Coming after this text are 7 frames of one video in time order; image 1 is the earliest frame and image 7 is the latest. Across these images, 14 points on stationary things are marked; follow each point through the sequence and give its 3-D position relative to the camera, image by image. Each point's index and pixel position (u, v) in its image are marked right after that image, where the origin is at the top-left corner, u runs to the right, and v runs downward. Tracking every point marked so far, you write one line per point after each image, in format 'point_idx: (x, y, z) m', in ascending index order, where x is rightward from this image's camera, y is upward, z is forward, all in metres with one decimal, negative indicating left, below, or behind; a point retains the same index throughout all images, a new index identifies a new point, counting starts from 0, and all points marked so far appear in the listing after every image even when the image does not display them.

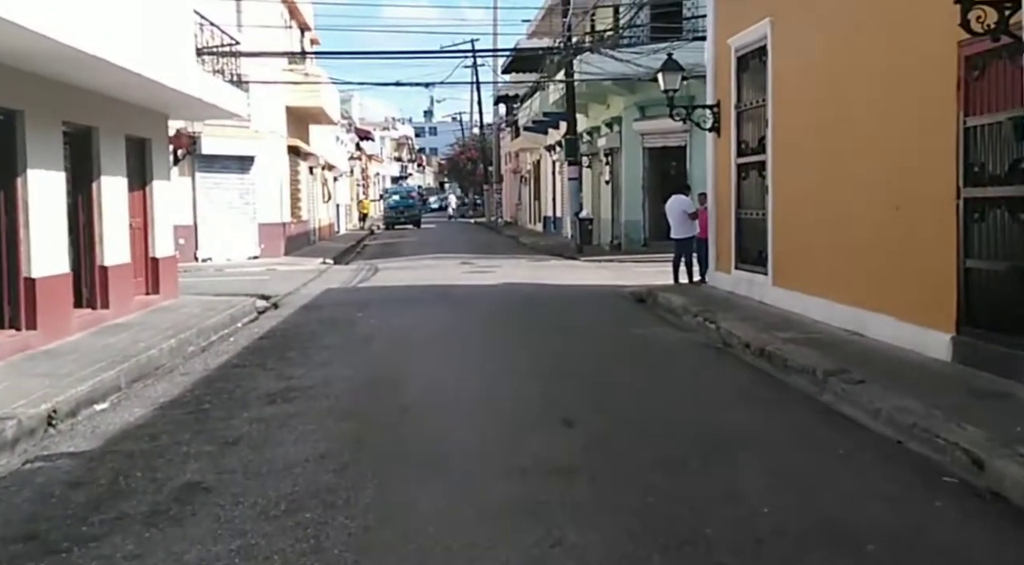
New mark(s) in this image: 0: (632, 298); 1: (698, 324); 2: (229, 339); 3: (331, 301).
0: (+2.0, -0.3, +19.0) m
1: (+2.4, -0.6, +14.8) m
2: (-3.4, -0.7, +14.1) m
3: (-2.8, -0.3, +18.0) m
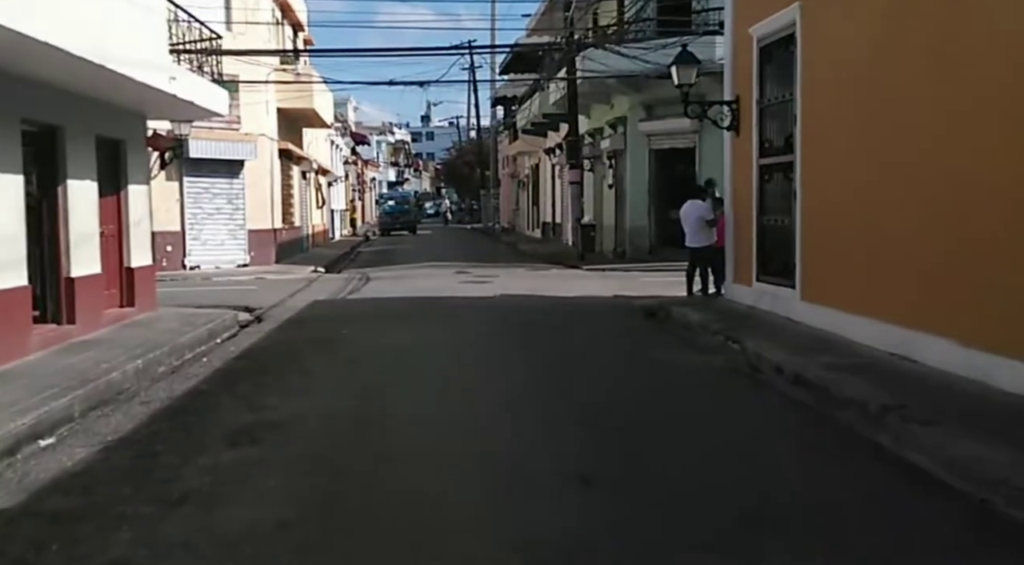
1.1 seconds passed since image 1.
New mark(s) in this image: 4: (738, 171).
0: (+2.0, -0.5, +17.7) m
1: (+2.4, -0.7, +13.5) m
2: (-3.4, -0.8, +12.8) m
3: (-2.8, -0.5, +16.7) m
4: (+3.4, +1.6, +17.2) m
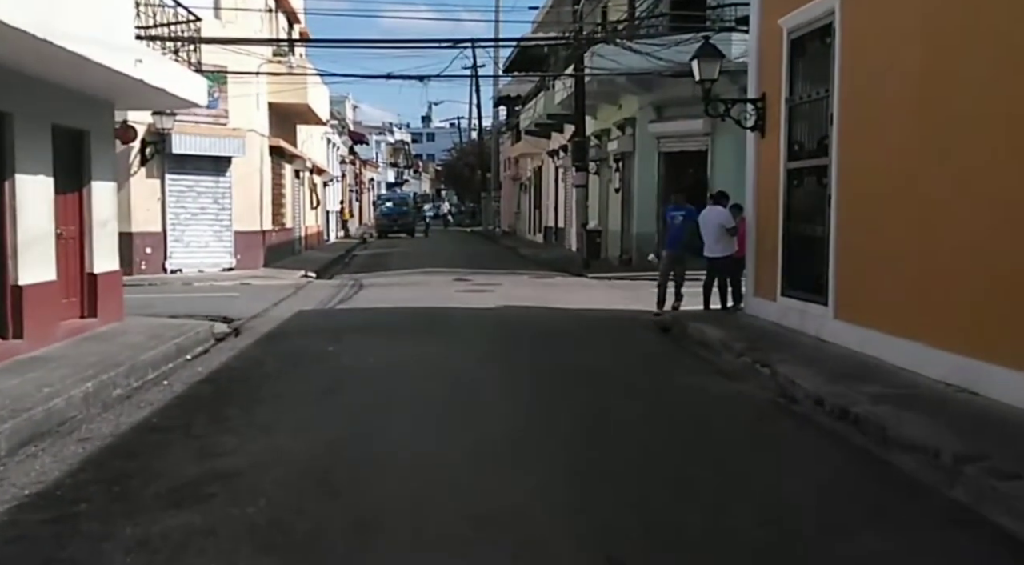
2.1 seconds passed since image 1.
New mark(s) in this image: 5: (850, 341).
0: (+2.1, -0.6, +16.3) m
1: (+2.4, -0.9, +12.0) m
2: (-3.4, -1.0, +11.3) m
3: (-2.8, -0.6, +15.3) m
4: (+3.4, +1.5, +15.7) m
5: (+3.7, -0.7, +12.6) m
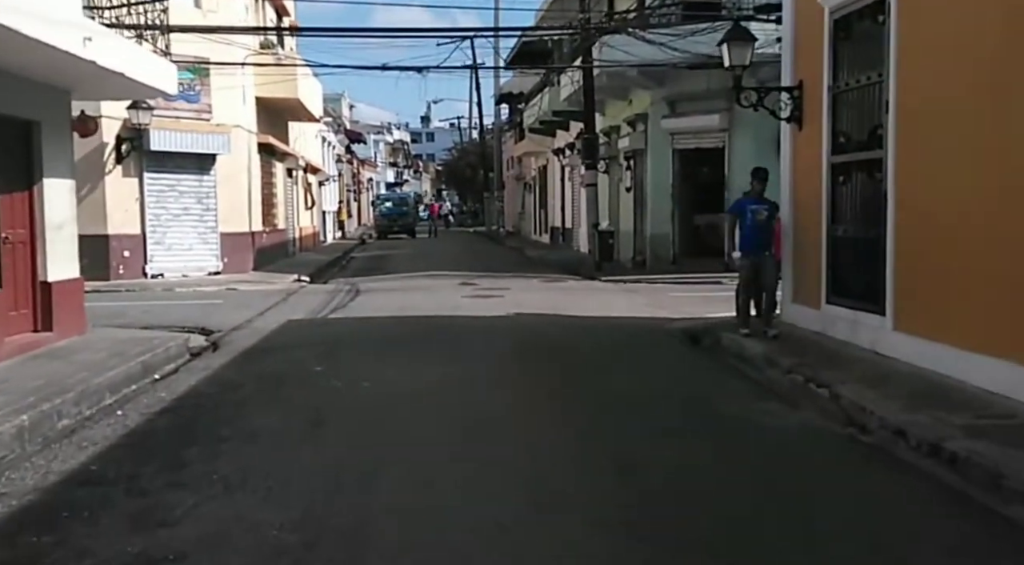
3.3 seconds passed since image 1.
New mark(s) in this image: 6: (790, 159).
0: (+2.2, -0.7, +14.6) m
1: (+2.6, -1.0, +10.3) m
2: (-3.2, -1.0, +9.6) m
3: (-2.6, -0.7, +13.6) m
4: (+3.5, +1.4, +14.1) m
5: (+3.9, -0.7, +10.9) m
6: (+3.5, +1.6, +14.3) m
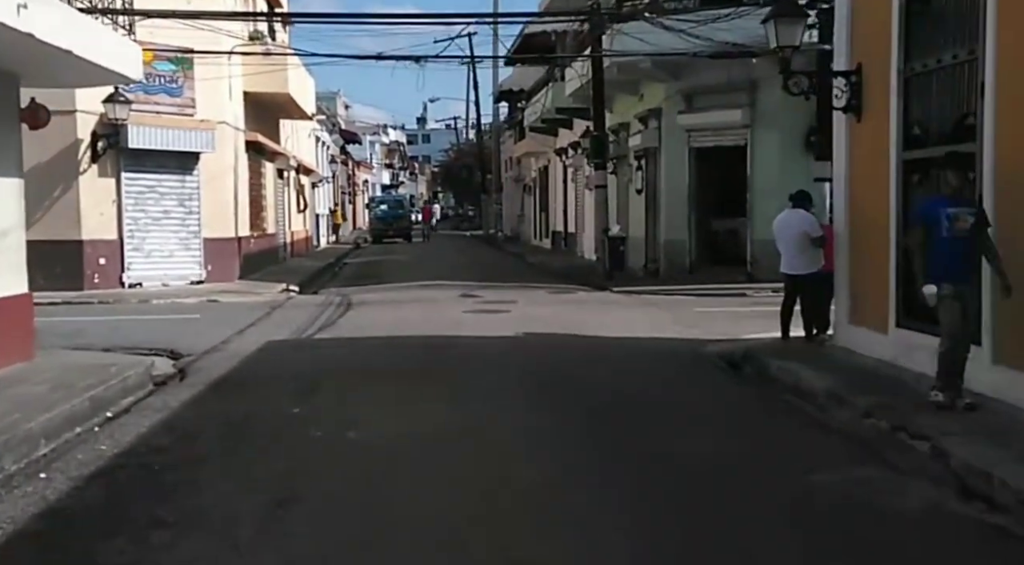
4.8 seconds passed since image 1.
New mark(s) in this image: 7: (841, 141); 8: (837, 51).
0: (+2.4, -0.9, +12.7) m
1: (+2.8, -1.2, +8.5) m
2: (-3.1, -1.2, +7.7) m
3: (-2.5, -0.9, +11.7) m
4: (+3.7, +1.2, +12.2) m
5: (+4.0, -0.9, +9.0) m
6: (+3.6, +1.4, +12.4) m
7: (+3.6, +1.5, +12.5) m
8: (+3.6, +2.5, +12.6) m
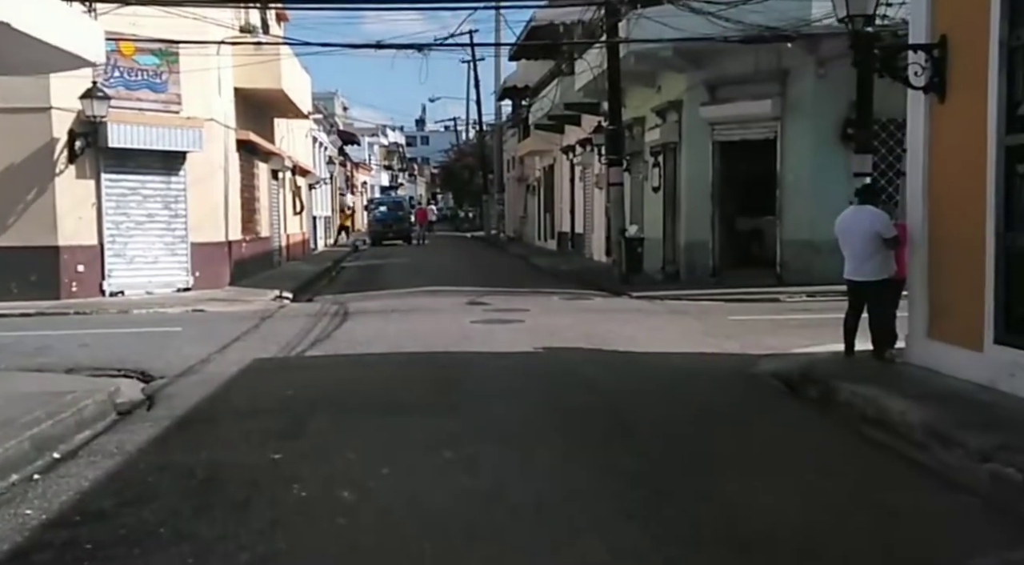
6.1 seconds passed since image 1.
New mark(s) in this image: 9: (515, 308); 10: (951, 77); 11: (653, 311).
0: (+2.6, -1.0, +10.9) m
1: (+3.0, -1.2, +6.7) m
2: (-2.8, -1.3, +5.9) m
3: (-2.3, -1.0, +9.9) m
4: (+3.9, +1.1, +10.4) m
5: (+4.3, -1.0, +7.3) m
6: (+3.8, +1.3, +10.6) m
7: (+3.8, +1.5, +10.8) m
8: (+3.8, +2.5, +10.8) m
9: (0.0, -0.4, +18.3) m
10: (+3.9, +1.8, +10.2) m
11: (+2.2, -0.4, +17.7) m
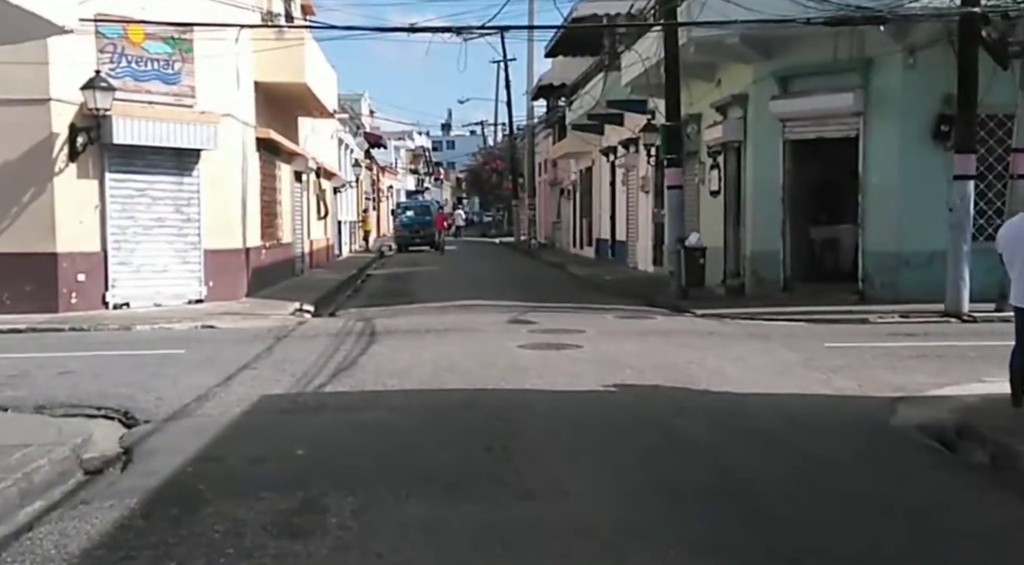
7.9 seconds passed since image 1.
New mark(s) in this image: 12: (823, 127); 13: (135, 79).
0: (+3.2, -1.2, +8.5) m
1: (+3.5, -1.4, +4.2) m
2: (-2.4, -1.5, +3.6) m
3: (-1.7, -1.2, +7.6) m
4: (+4.5, +0.9, +8.0) m
5: (+4.8, -1.2, +4.8) m
6: (+4.4, +1.1, +8.2) m
7: (+4.4, +1.3, +8.3) m
8: (+4.4, +2.3, +8.4) m
9: (+0.8, -0.6, +15.9) m
10: (+4.5, +1.6, +7.7) m
11: (+2.9, -0.7, +15.3) m
12: (+5.5, +2.8, +20.0) m
13: (-6.5, +3.5, +19.5) m
